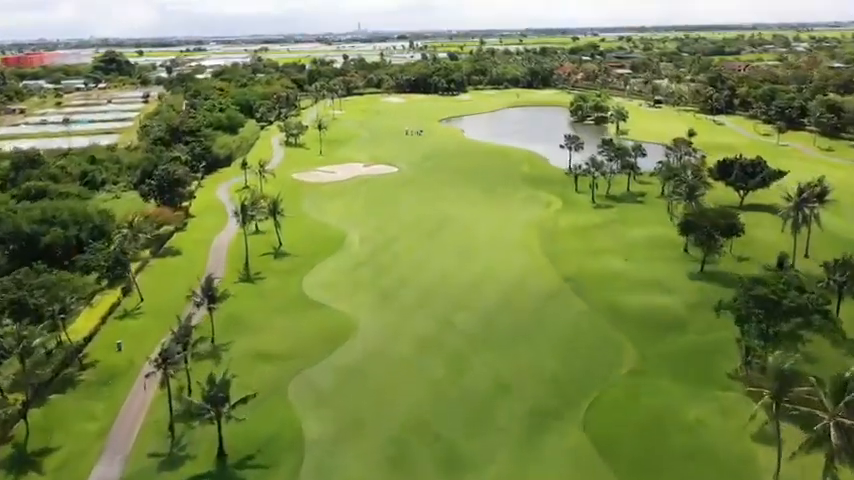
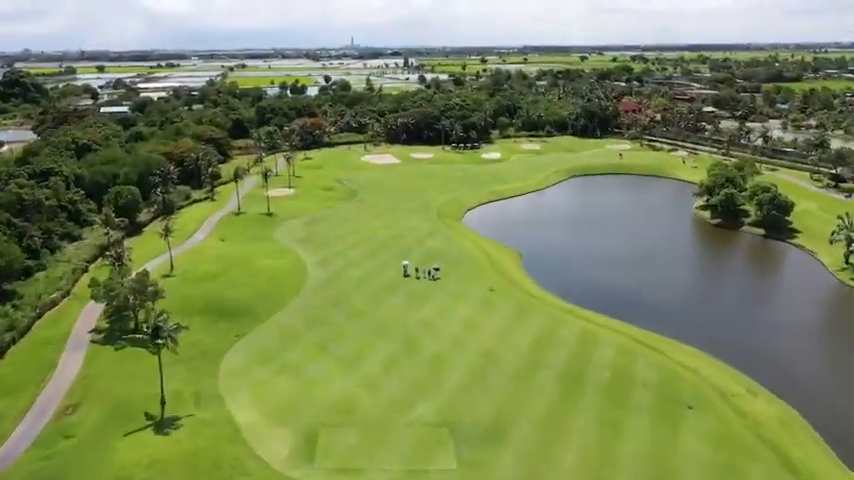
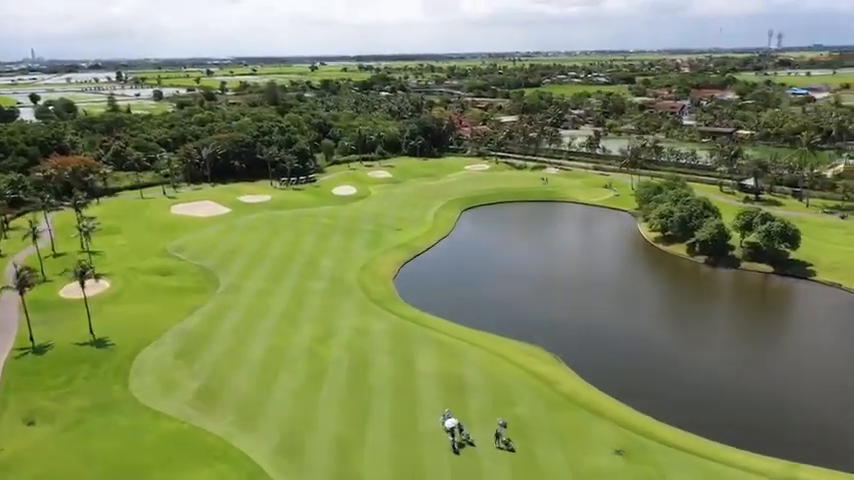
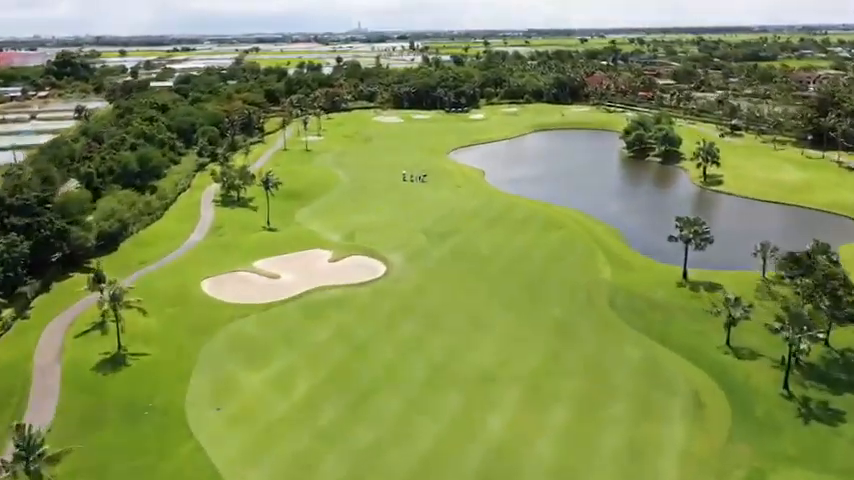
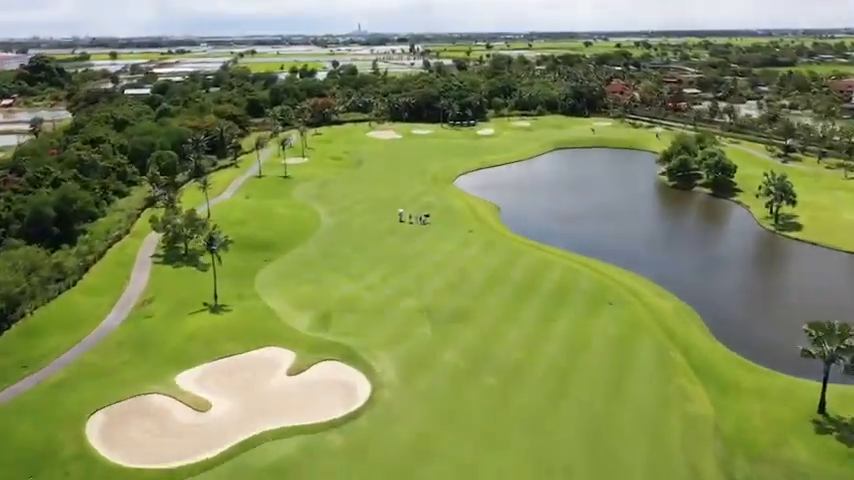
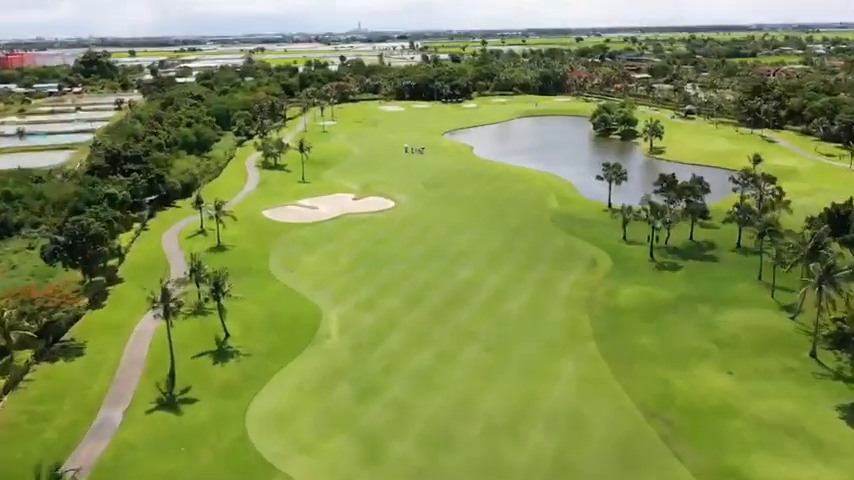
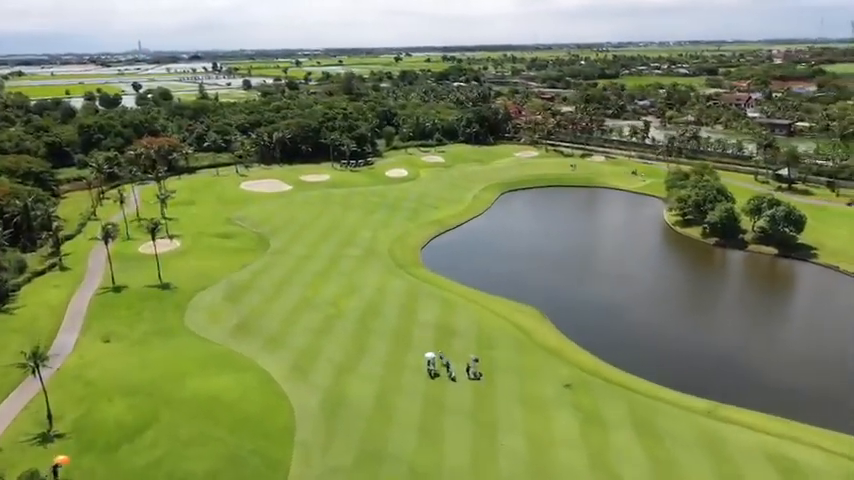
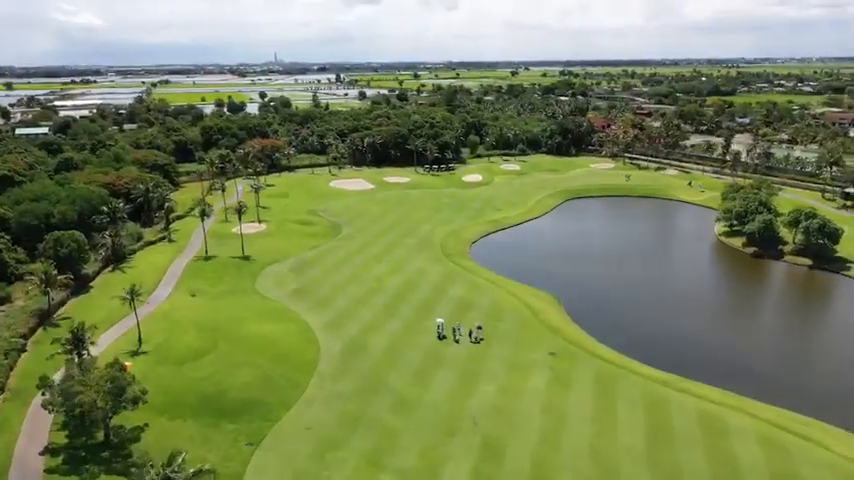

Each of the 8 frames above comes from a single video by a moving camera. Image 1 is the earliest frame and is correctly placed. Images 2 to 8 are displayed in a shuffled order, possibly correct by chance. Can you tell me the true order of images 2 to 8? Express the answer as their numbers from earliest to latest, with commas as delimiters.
6, 4, 5, 2, 8, 7, 3
